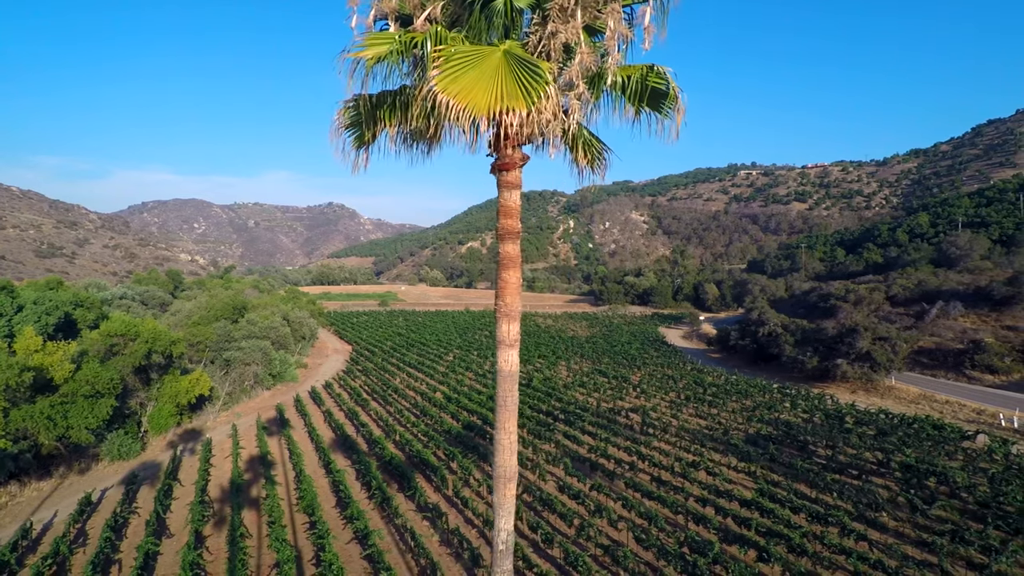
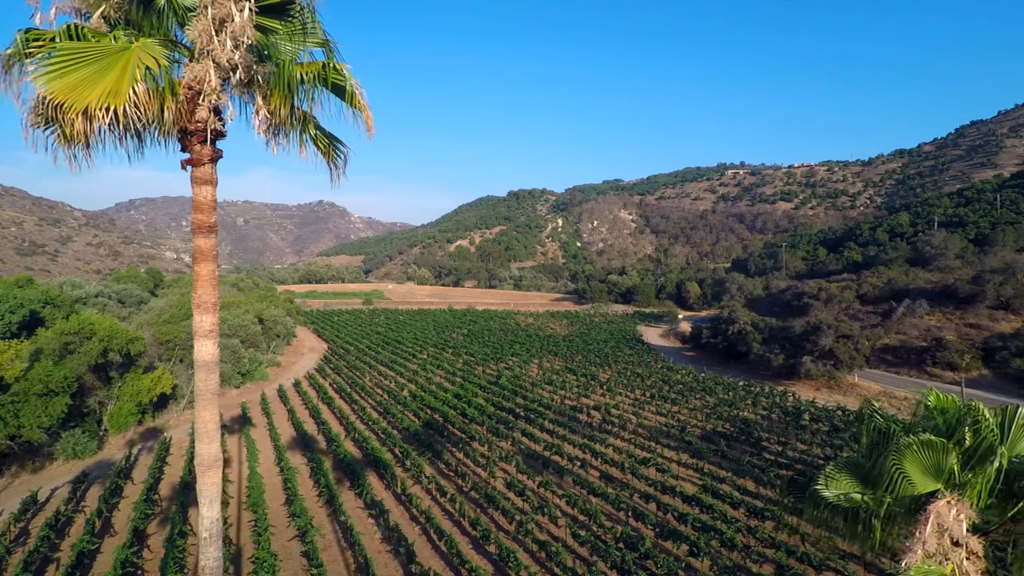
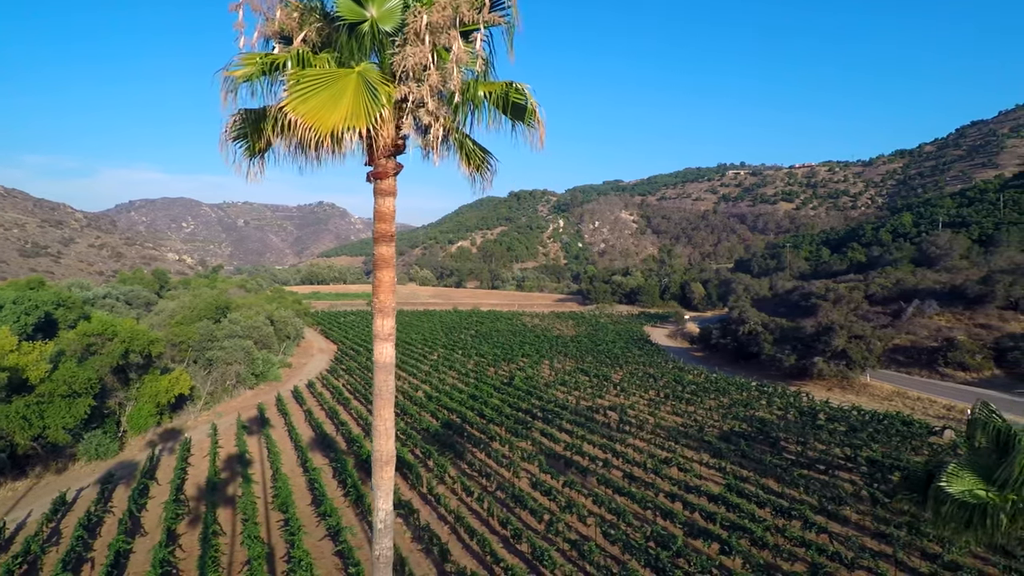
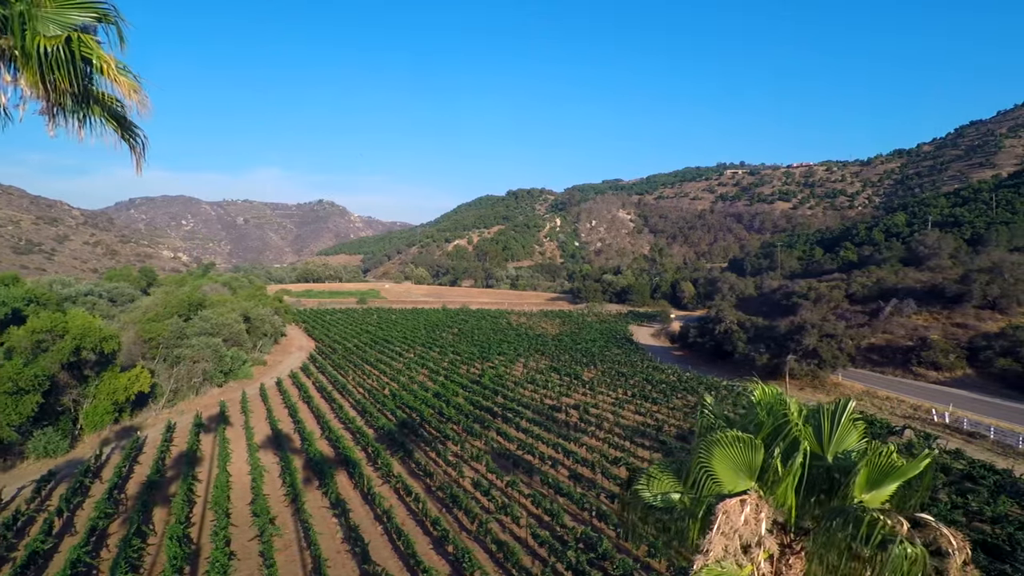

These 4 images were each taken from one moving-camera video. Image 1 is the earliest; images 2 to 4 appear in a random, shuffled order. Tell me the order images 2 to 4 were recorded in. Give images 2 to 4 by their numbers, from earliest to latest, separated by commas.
3, 2, 4
